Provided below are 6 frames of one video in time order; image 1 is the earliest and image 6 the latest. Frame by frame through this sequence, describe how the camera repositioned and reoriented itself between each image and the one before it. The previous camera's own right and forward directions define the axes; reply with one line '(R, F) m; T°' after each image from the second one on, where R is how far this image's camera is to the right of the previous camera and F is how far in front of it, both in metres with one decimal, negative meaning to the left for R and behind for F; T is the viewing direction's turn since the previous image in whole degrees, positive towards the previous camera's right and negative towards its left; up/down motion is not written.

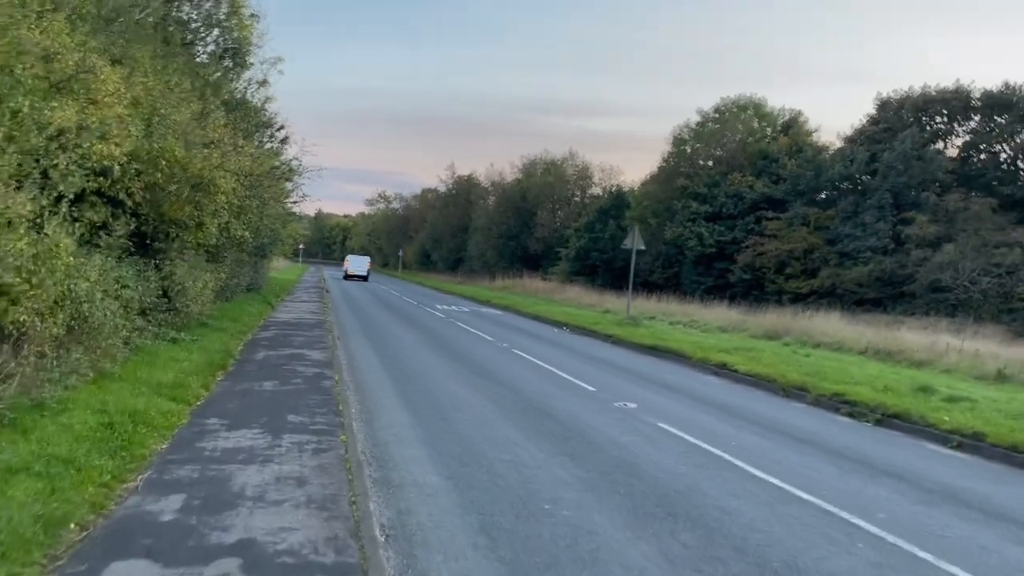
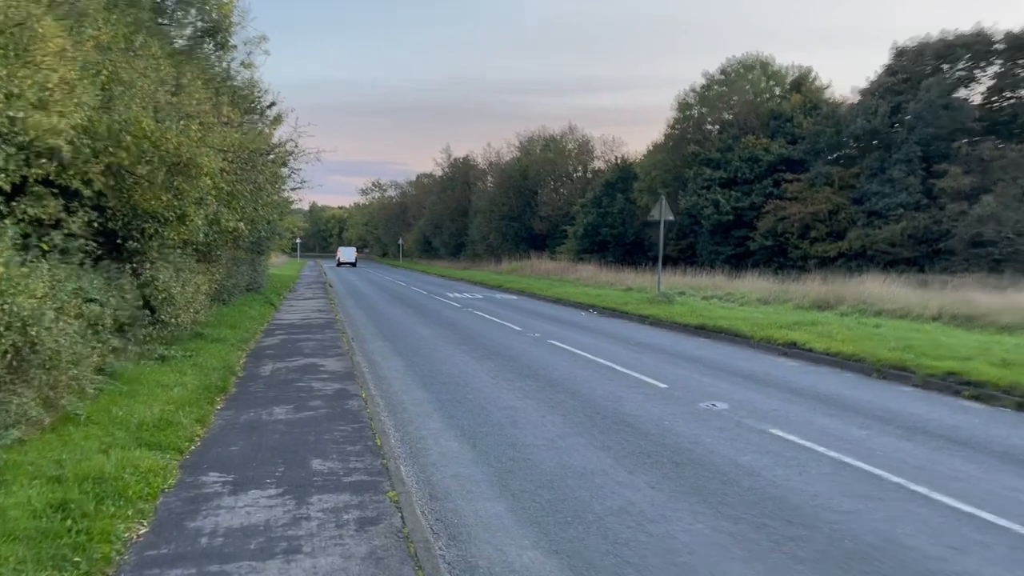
(-0.8, +2.6) m; 0°
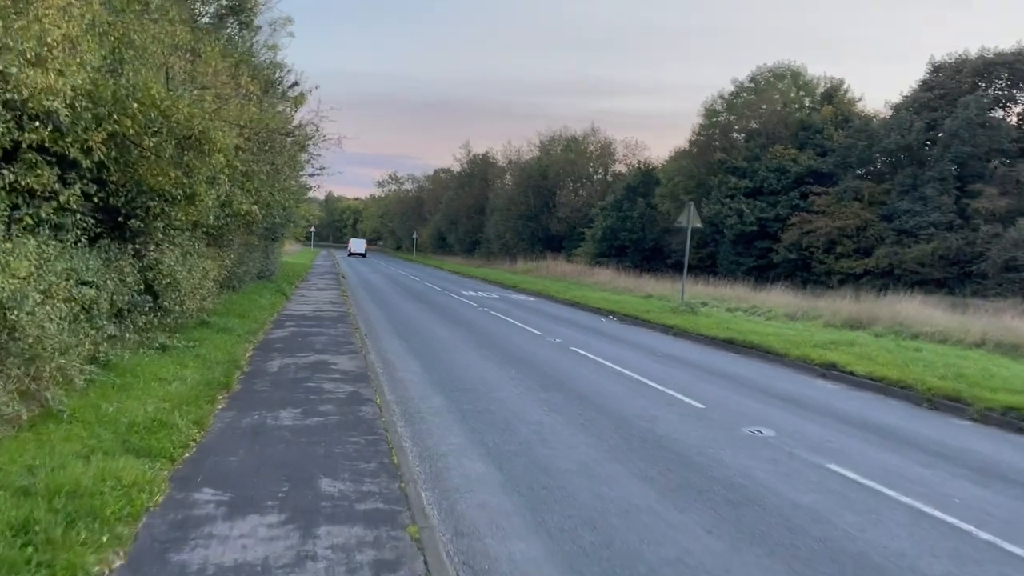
(-0.3, +1.0) m; -1°
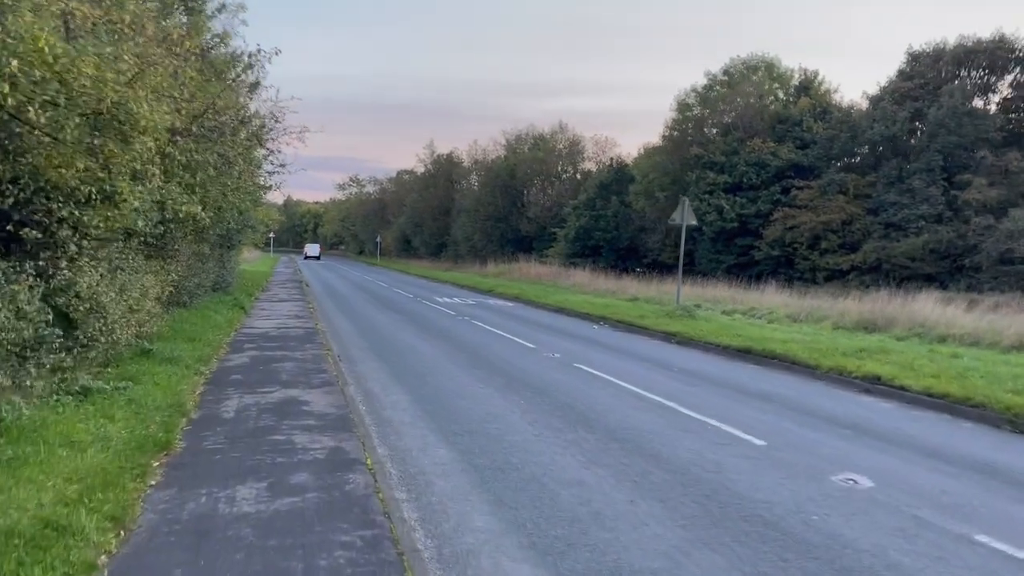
(-0.6, +2.4) m; +3°
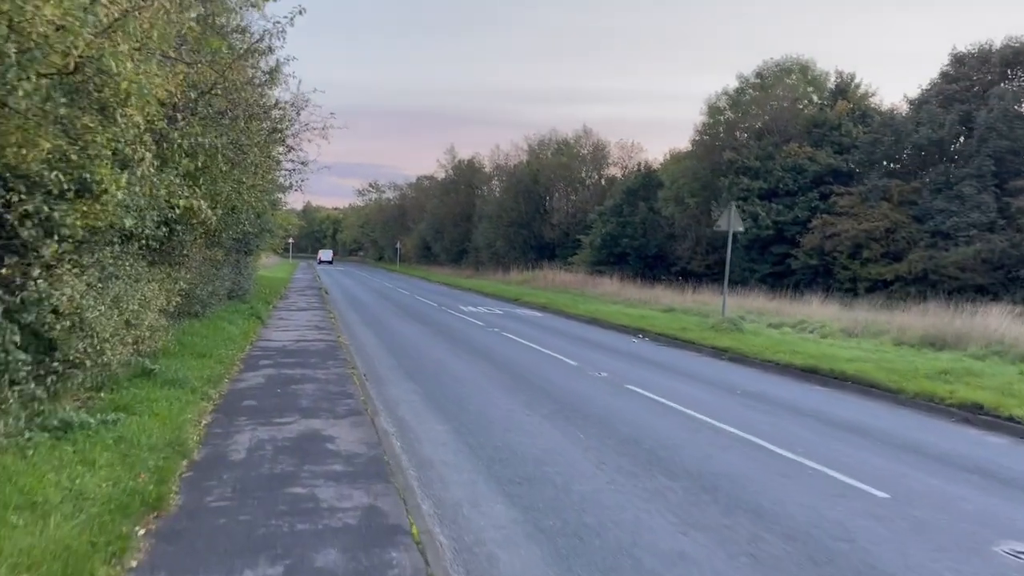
(-0.5, +1.7) m; -1°
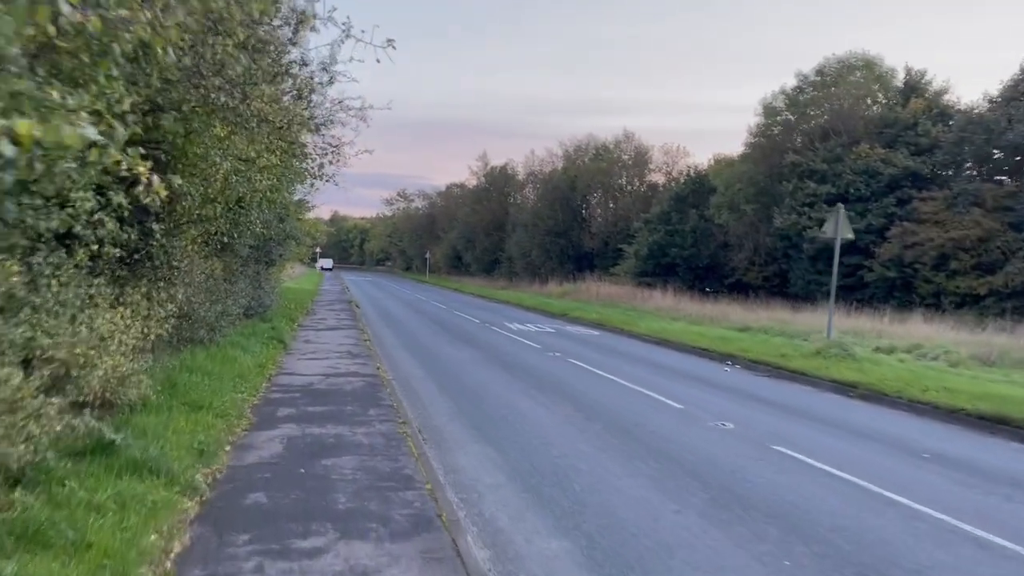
(-1.1, +3.9) m; -2°
